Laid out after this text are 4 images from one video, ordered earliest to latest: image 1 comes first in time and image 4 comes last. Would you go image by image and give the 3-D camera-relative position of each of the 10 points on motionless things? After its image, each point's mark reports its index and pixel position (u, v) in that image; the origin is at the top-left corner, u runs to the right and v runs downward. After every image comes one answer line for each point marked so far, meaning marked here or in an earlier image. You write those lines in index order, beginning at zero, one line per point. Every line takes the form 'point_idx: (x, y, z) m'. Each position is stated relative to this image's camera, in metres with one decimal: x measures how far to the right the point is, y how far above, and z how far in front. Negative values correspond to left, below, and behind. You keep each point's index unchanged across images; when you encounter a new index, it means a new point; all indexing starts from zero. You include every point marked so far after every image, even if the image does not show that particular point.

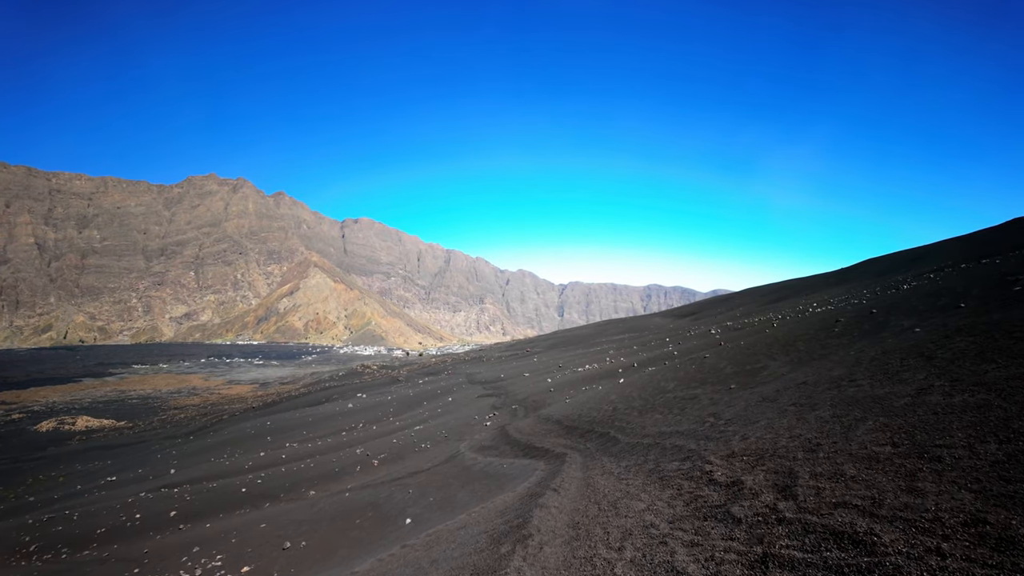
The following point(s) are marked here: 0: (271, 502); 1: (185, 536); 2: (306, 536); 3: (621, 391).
0: (-9.1, -8.2, +17.0) m
1: (-10.9, -8.4, +15.1) m
2: (-6.2, -7.5, +13.3) m
3: (+4.0, -3.8, +16.1) m
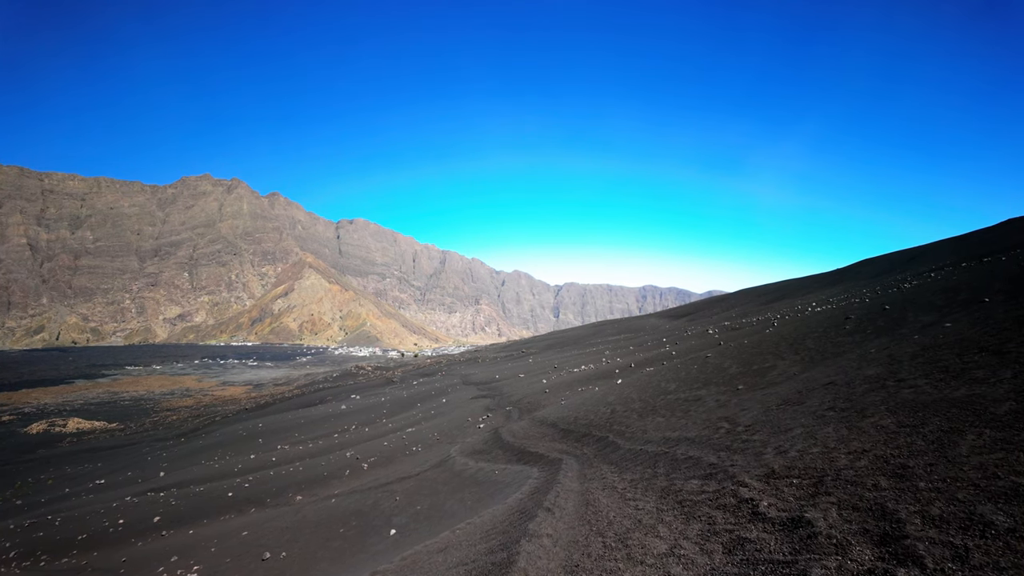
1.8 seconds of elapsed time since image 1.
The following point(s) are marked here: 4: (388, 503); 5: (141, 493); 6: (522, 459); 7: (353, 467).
0: (-9.3, -8.1, +16.2) m
1: (-11.1, -8.3, +14.2) m
2: (-6.5, -7.4, +12.5) m
3: (+3.7, -3.7, +15.4) m
4: (-3.8, -6.6, +13.5) m
5: (-16.2, -9.0, +19.5) m
6: (+0.3, -5.0, +12.7) m
7: (-6.6, -7.5, +18.3) m
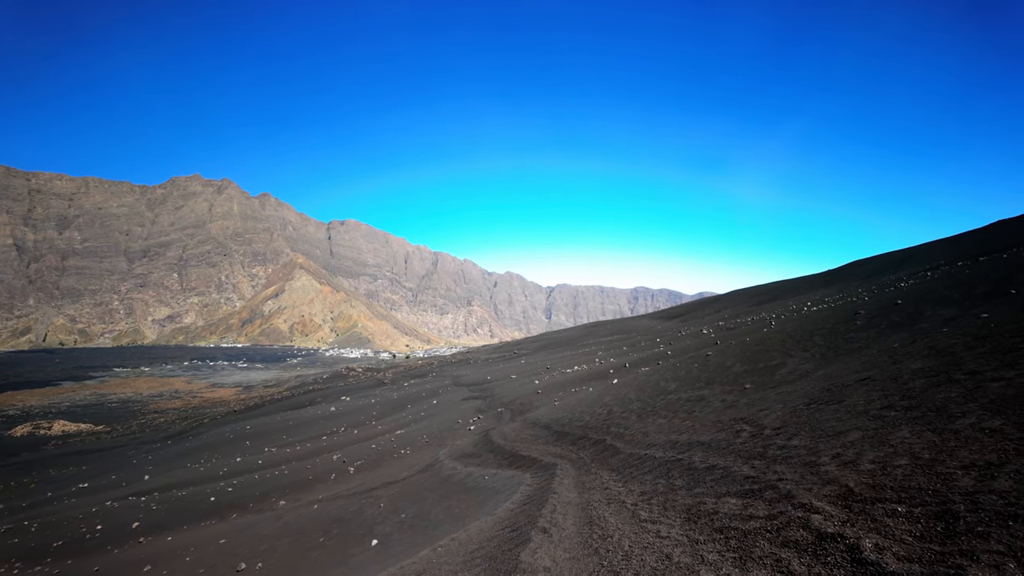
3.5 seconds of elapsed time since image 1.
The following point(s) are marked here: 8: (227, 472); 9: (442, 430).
0: (-9.7, -7.9, +15.3) m
1: (-11.4, -8.0, +13.3) m
2: (-6.7, -7.2, +11.7) m
3: (+3.4, -3.5, +14.7) m
4: (-4.1, -6.4, +12.7) m
5: (-16.6, -8.8, +18.4) m
6: (0.0, -4.8, +12.0) m
7: (-6.9, -7.3, +17.4) m
8: (-13.0, -8.3, +19.8) m
9: (-3.2, -6.5, +20.0) m
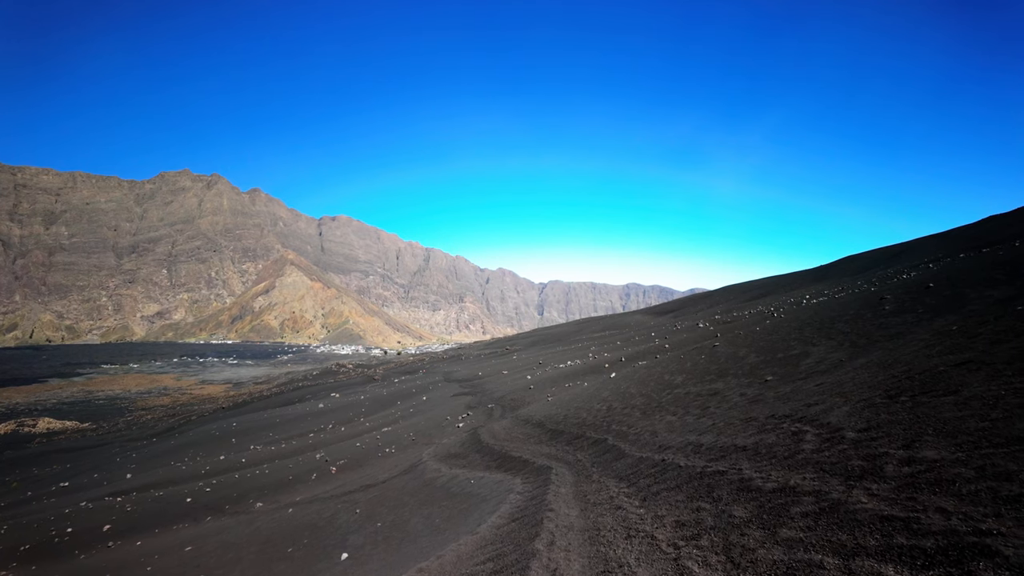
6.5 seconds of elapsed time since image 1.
0: (-10.0, -7.4, +13.9) m
1: (-11.7, -7.6, +11.9) m
2: (-7.0, -6.7, +10.4) m
3: (+3.1, -3.1, +13.6) m
4: (-4.3, -6.0, +11.5) m
5: (-17.0, -8.3, +17.0) m
6: (-0.2, -4.4, +10.8) m
7: (-7.3, -6.8, +16.1) m
8: (-13.5, -7.8, +18.4) m
9: (-3.6, -6.0, +18.8) m
